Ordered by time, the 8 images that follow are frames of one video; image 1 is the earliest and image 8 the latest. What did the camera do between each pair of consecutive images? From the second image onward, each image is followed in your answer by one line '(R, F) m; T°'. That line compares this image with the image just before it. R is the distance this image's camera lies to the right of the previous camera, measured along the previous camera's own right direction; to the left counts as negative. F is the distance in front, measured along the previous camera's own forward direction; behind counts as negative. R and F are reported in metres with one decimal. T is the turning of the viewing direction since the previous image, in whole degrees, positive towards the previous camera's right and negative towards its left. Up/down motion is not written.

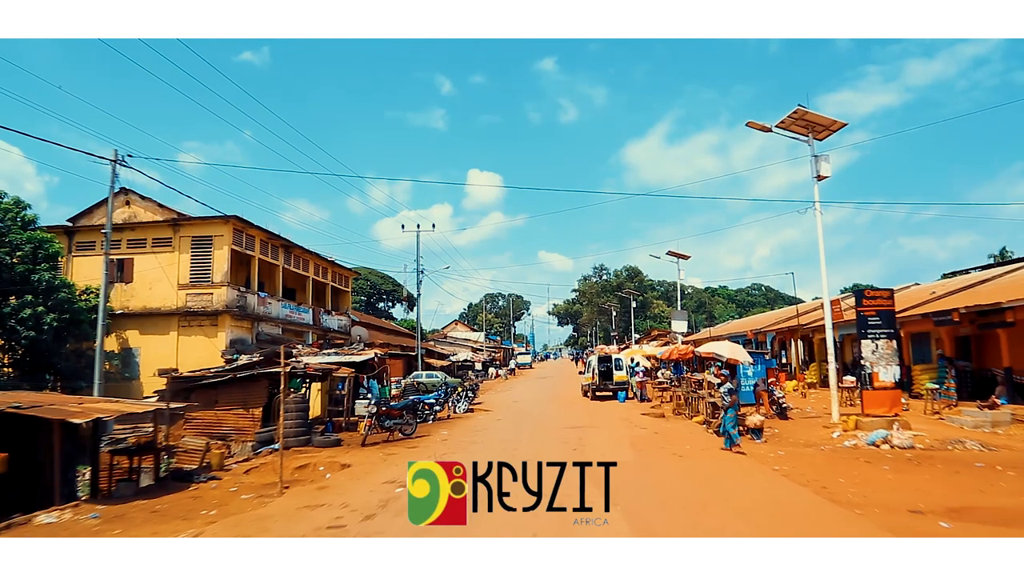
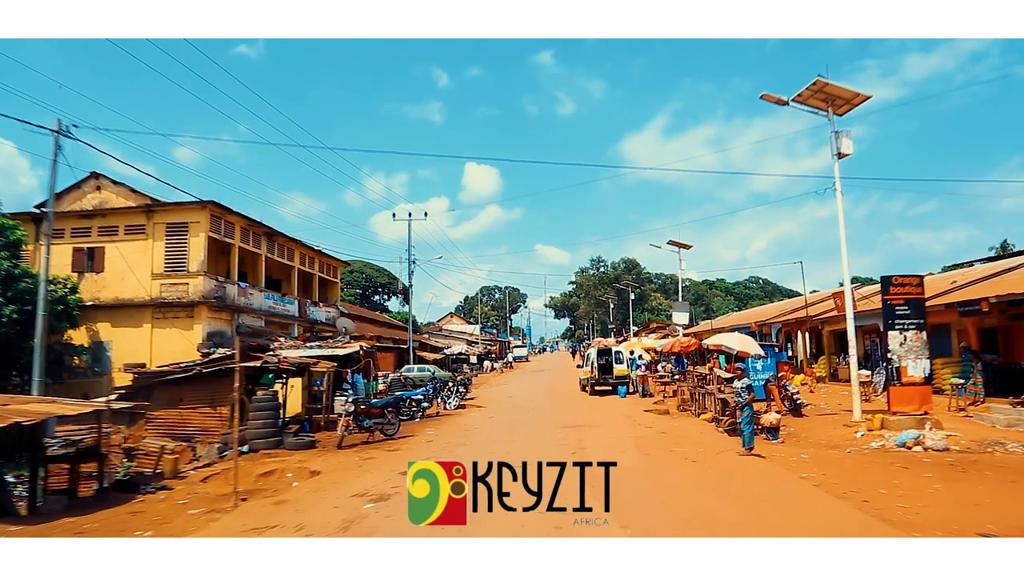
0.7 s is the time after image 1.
(+0.1, +1.2) m; 0°
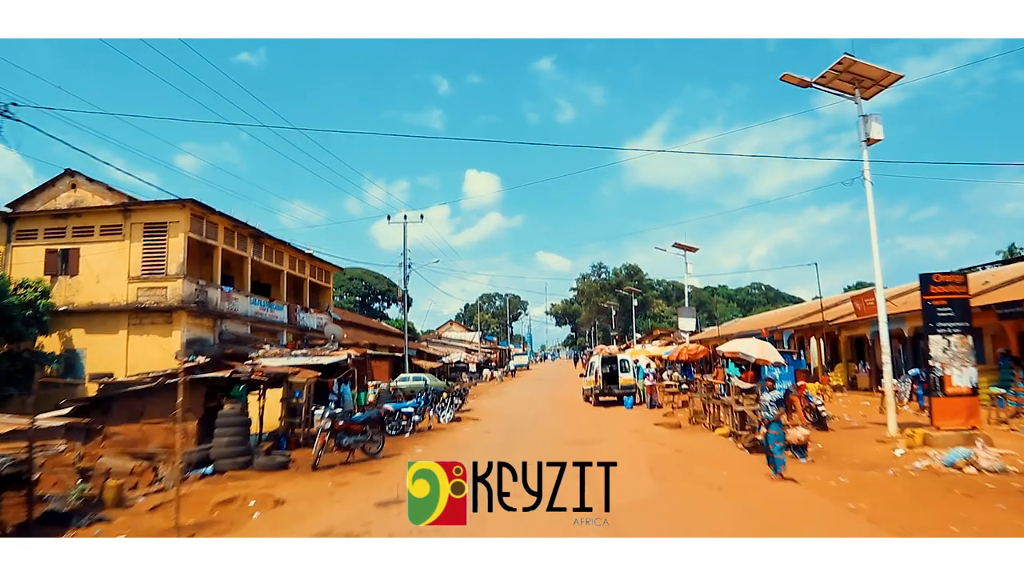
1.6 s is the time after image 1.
(+0.1, +1.3) m; 0°
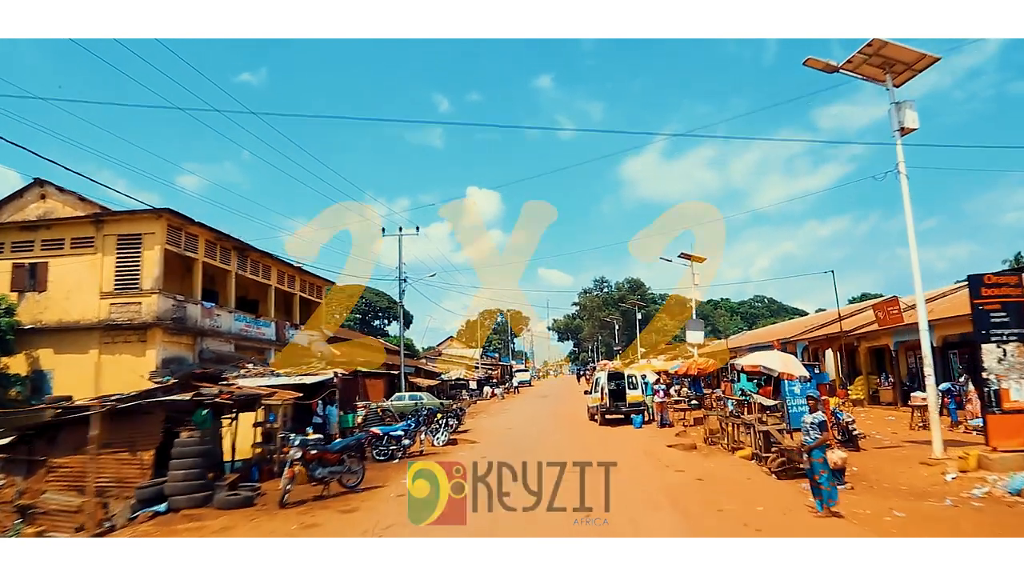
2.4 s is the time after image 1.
(+0.1, +1.3) m; 0°
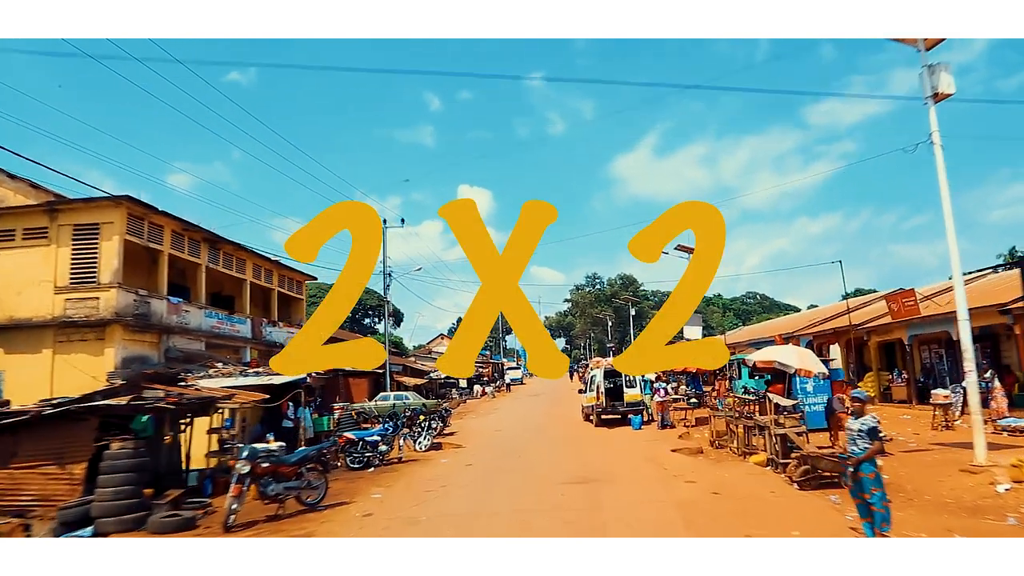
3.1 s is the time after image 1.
(+0.1, +1.3) m; +1°
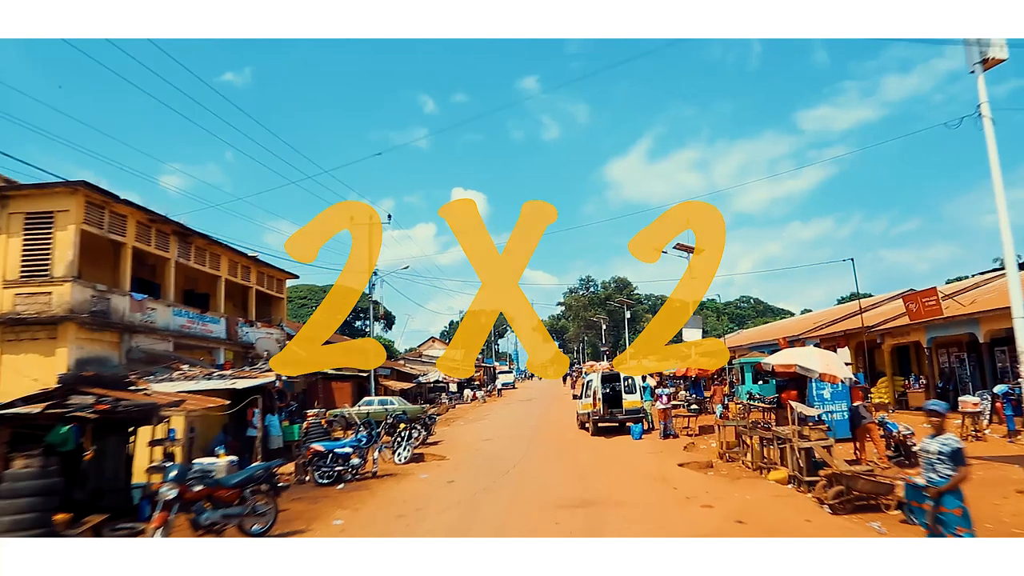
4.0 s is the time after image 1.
(+0.1, +1.3) m; +1°
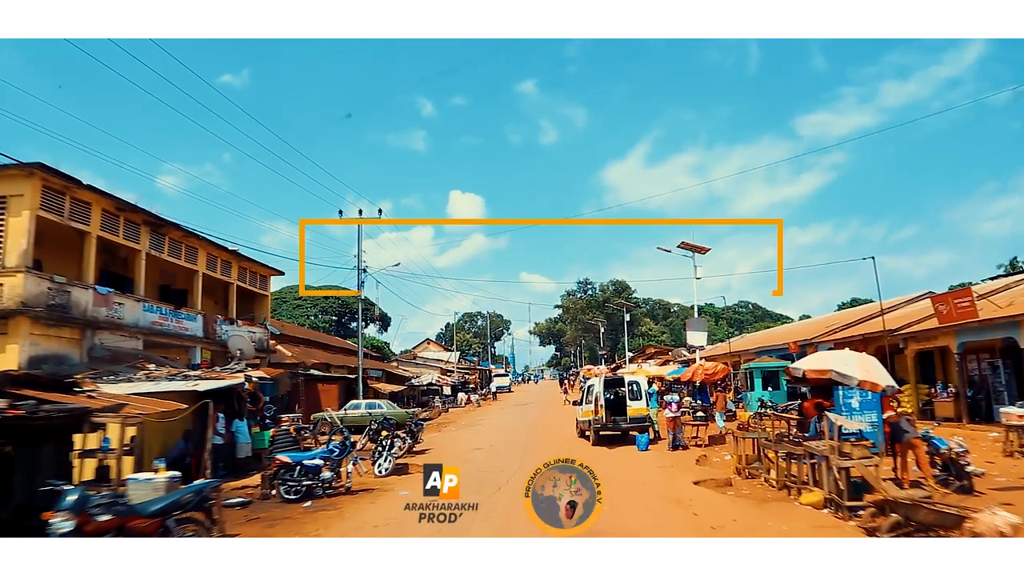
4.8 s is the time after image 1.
(0.0, +1.3) m; 0°
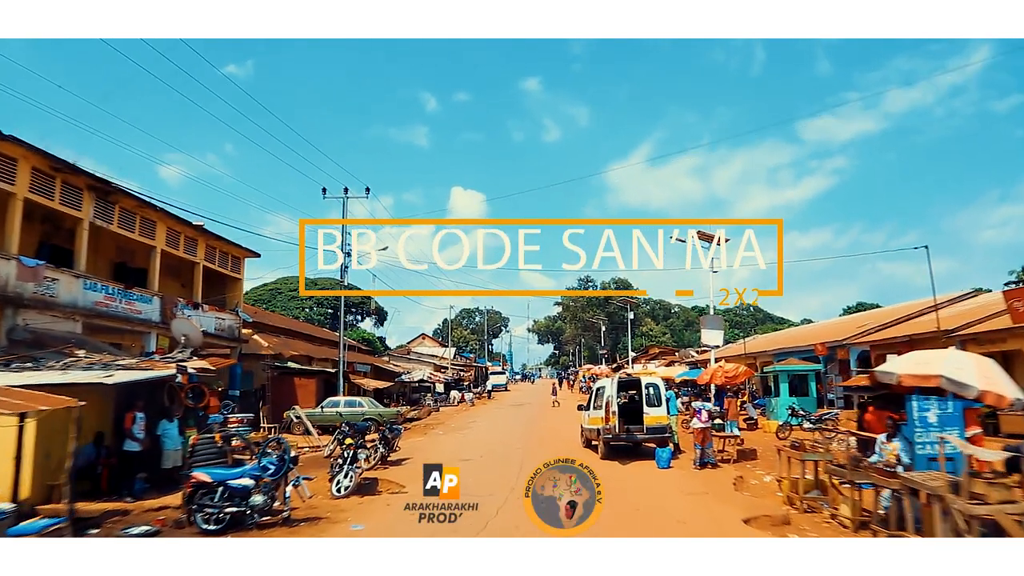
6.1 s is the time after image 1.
(0.0, +2.4) m; 0°
